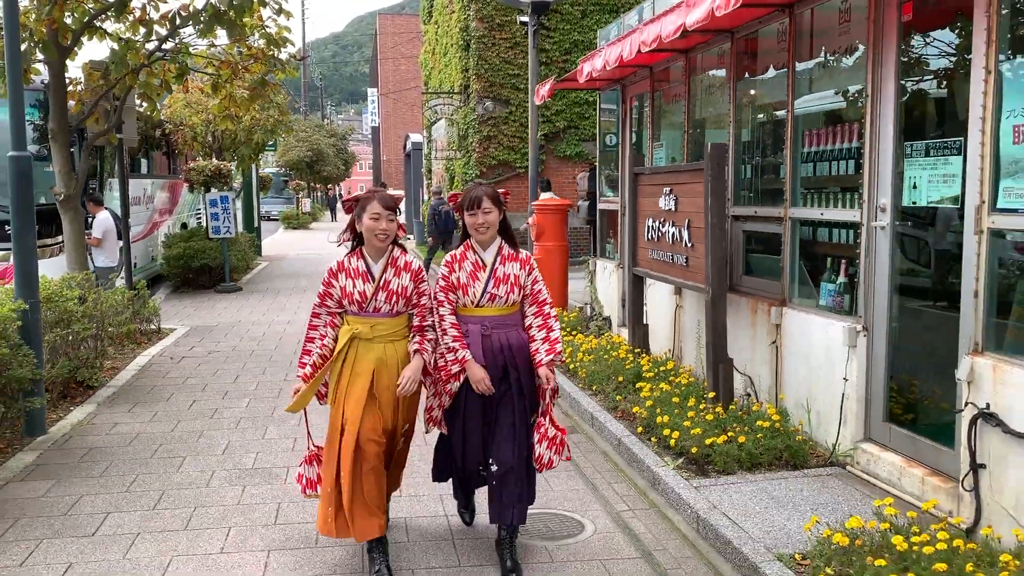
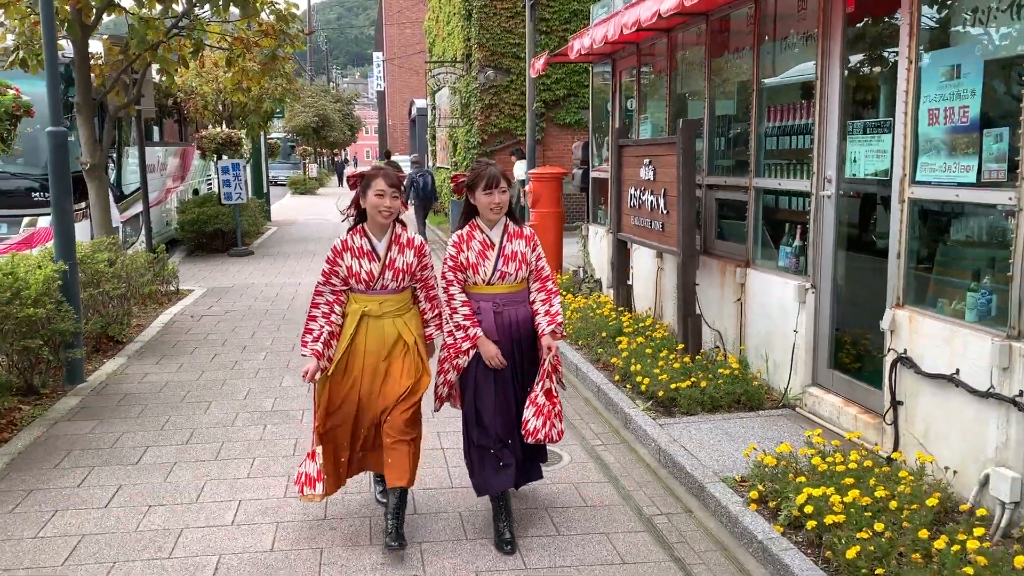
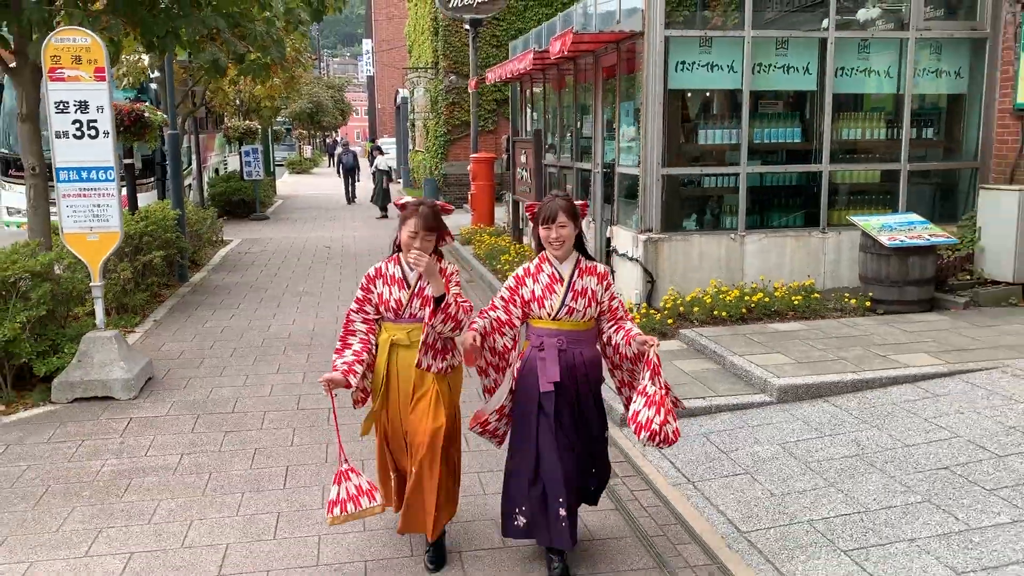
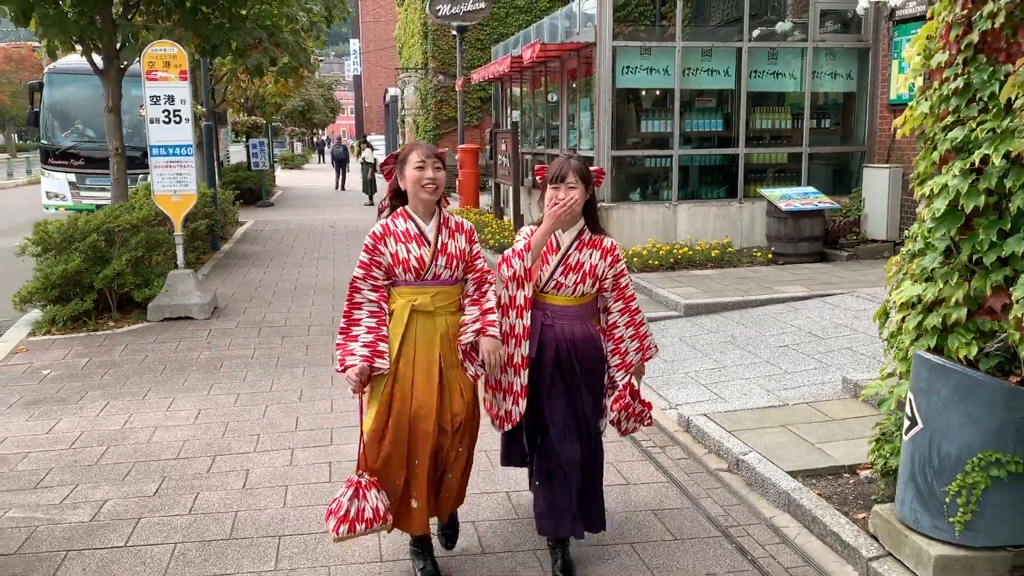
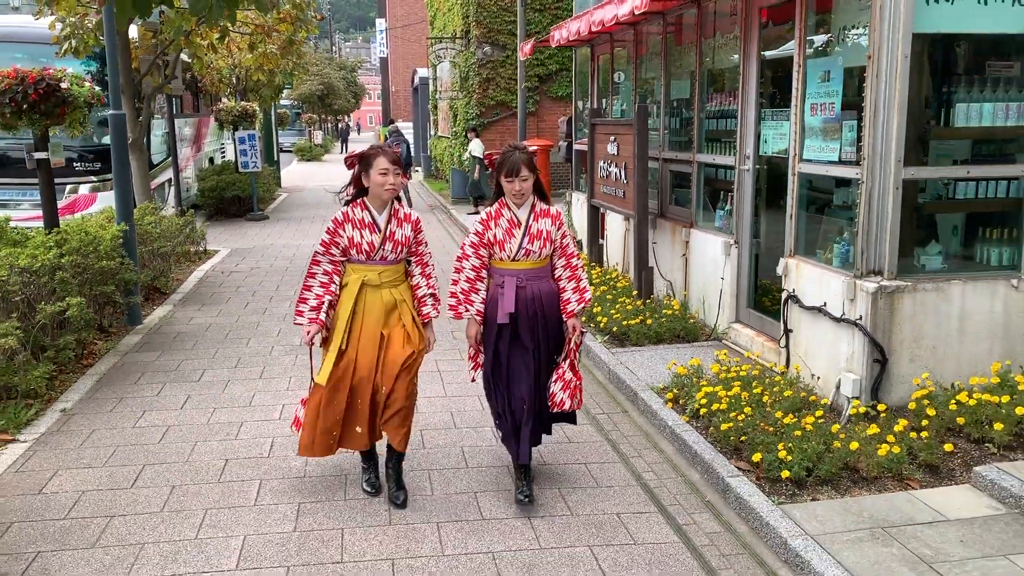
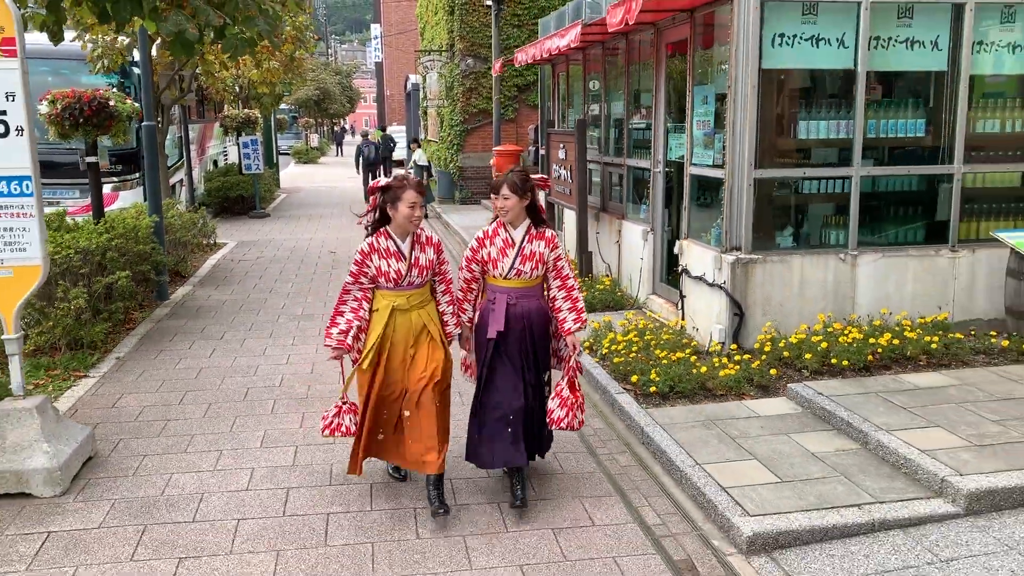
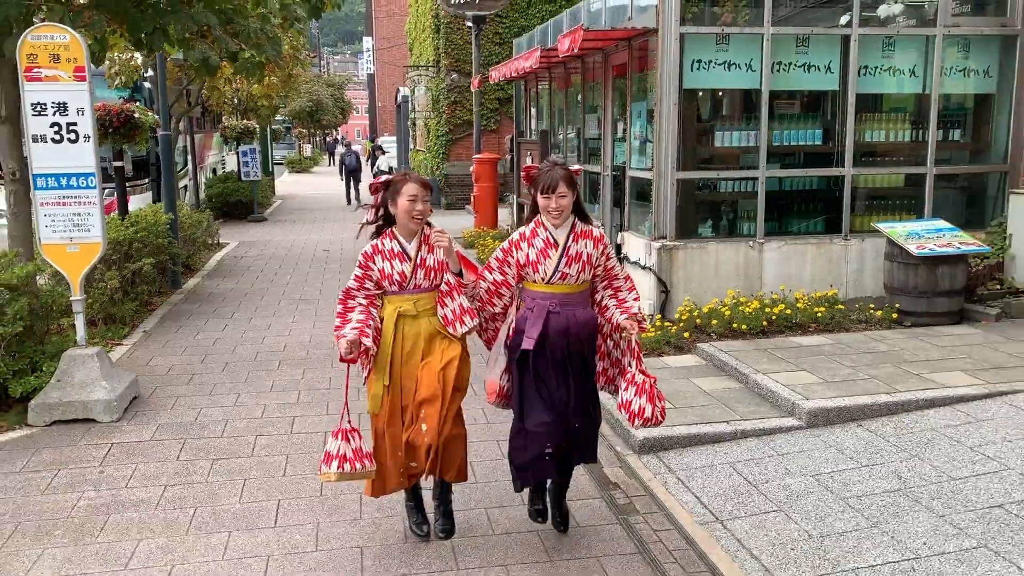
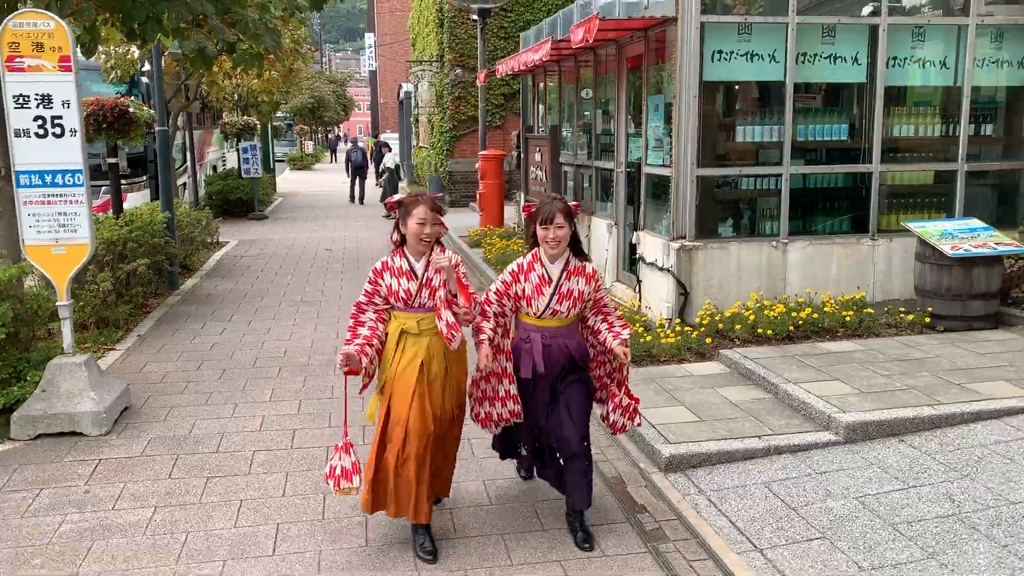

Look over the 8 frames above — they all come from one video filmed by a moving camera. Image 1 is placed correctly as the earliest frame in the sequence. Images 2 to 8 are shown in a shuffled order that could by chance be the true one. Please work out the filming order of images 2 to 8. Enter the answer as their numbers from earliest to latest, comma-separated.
2, 5, 6, 8, 7, 3, 4
